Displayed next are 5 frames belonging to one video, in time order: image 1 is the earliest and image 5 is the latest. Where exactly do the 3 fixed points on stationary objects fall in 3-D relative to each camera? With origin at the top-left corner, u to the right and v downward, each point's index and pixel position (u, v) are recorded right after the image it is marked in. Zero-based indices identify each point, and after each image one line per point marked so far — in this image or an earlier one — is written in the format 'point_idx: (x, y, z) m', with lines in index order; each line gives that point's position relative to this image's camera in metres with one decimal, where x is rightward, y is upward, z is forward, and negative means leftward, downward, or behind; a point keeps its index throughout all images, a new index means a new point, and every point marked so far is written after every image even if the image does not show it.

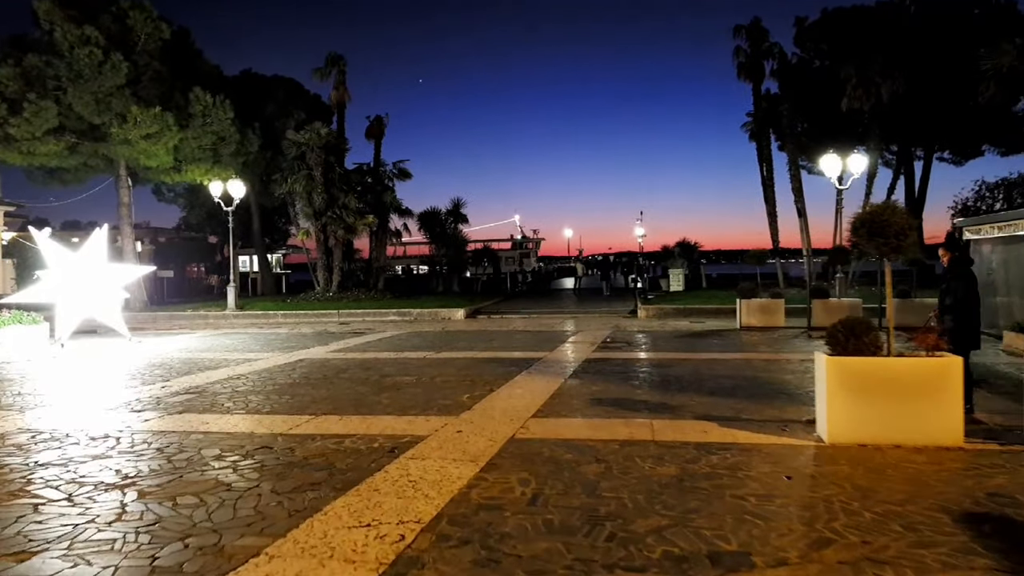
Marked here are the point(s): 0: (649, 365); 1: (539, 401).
0: (+2.0, -1.2, +11.7) m
1: (+0.3, -1.2, +8.6) m
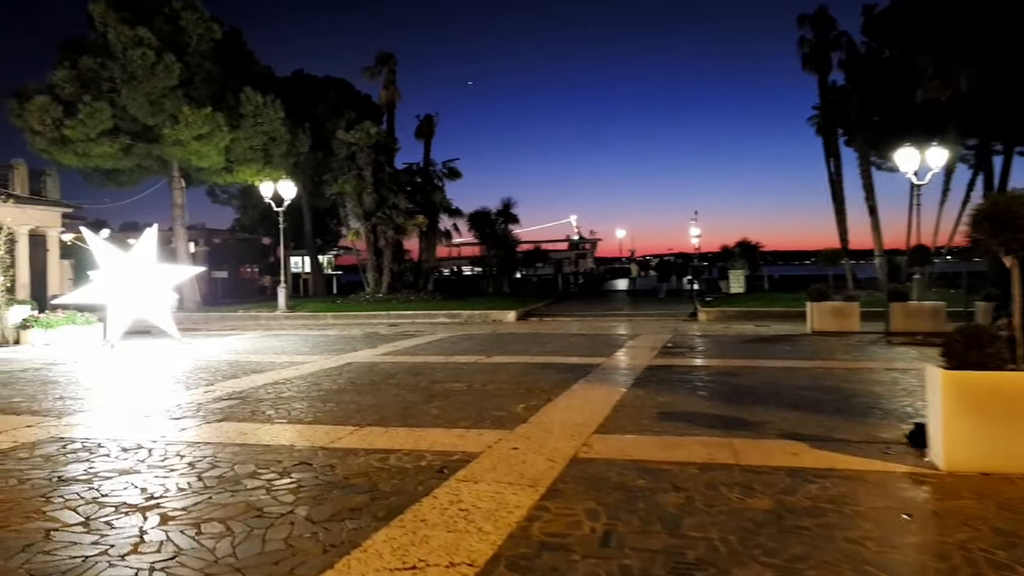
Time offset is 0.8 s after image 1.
0: (+2.8, -1.2, +10.9) m
1: (+0.9, -1.2, +7.9) m
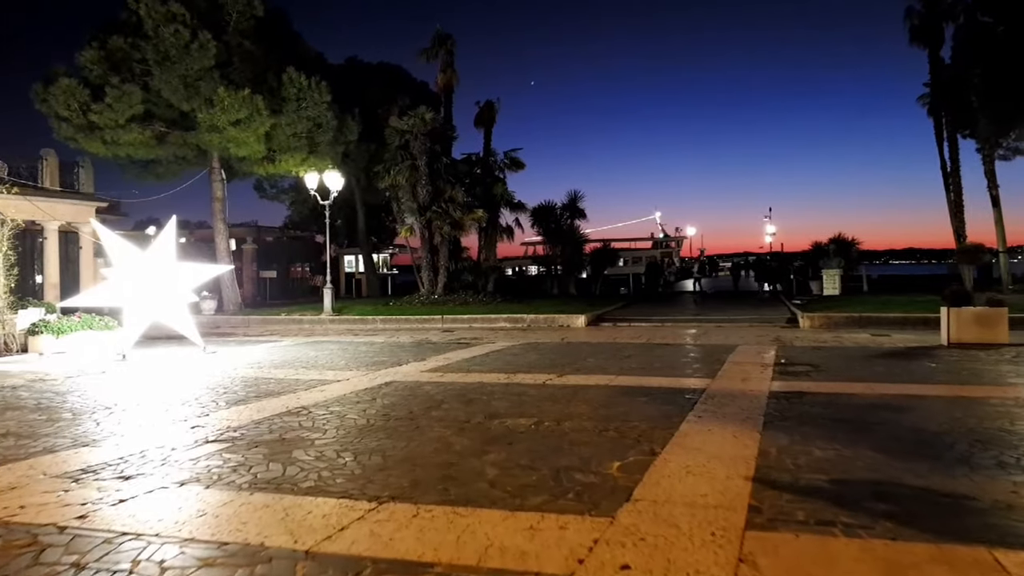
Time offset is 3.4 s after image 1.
0: (+3.6, -1.2, +8.1) m
1: (+1.5, -1.3, +5.2) m
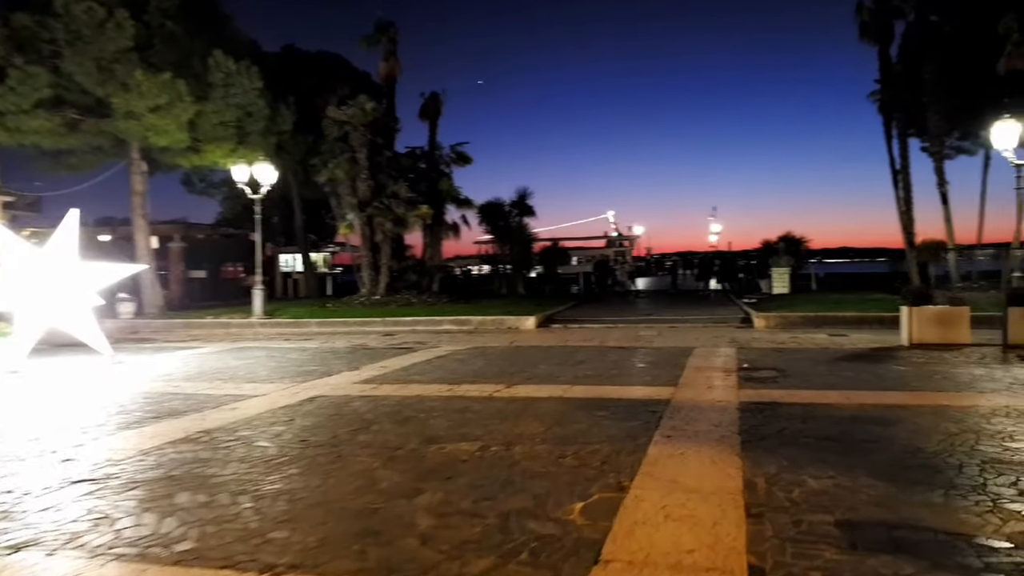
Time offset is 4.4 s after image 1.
0: (+3.1, -1.2, +7.3) m
1: (+1.2, -1.3, +4.2) m
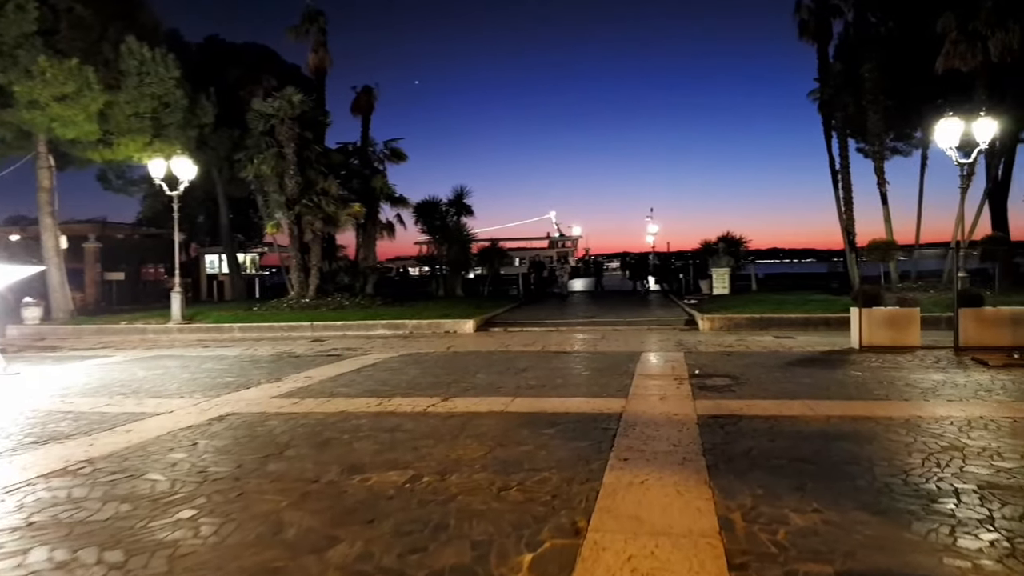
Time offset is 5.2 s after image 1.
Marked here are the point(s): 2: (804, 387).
0: (+2.6, -1.3, +6.6) m
1: (+0.9, -1.3, +3.5) m
2: (+3.6, -1.2, +9.9) m
